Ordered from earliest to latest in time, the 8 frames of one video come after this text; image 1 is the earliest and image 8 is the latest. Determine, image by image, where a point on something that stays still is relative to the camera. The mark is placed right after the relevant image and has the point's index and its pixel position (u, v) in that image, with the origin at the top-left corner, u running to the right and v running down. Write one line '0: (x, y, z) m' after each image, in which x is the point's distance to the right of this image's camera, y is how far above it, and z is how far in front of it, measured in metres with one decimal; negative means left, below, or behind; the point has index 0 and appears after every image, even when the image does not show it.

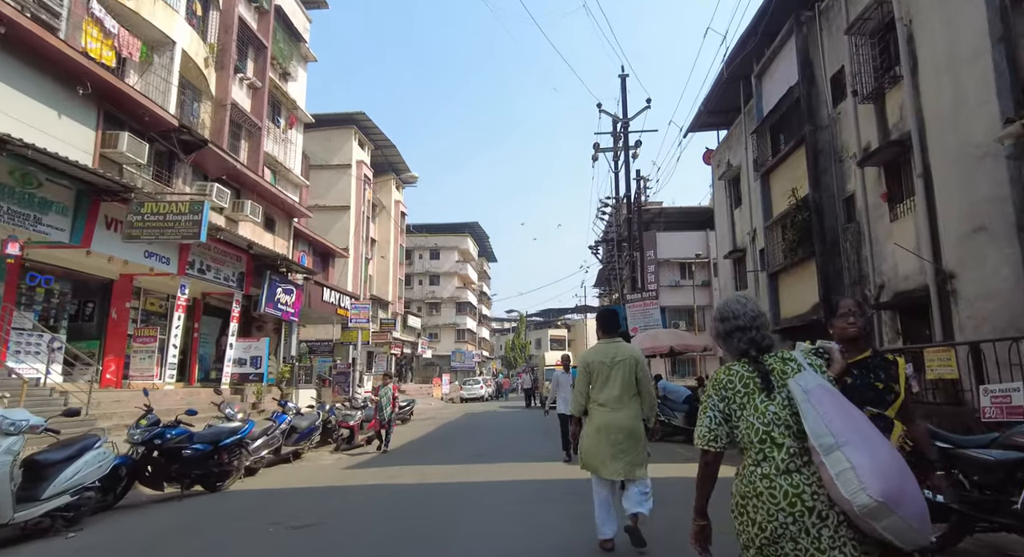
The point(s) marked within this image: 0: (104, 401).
0: (-7.7, -2.3, +11.2) m
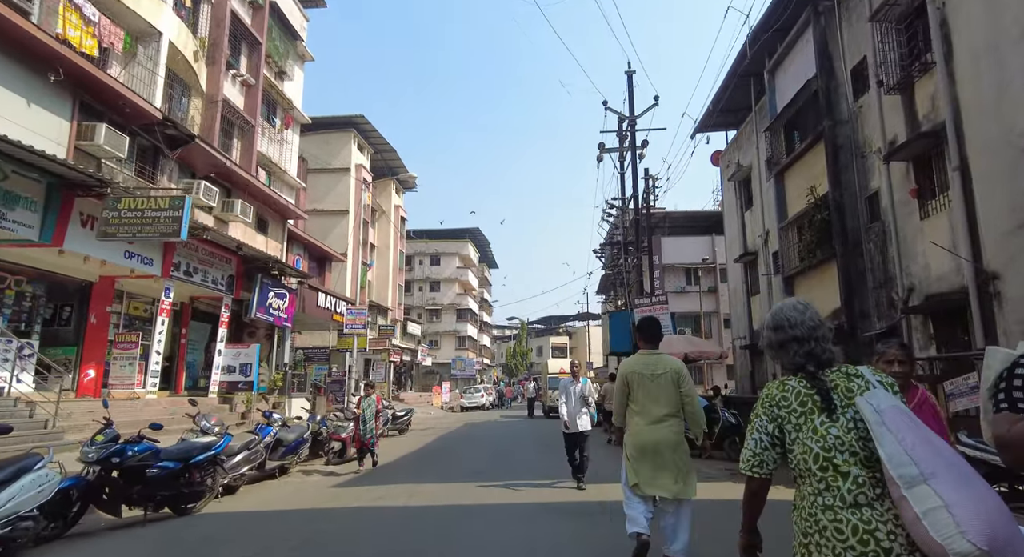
0: (-7.7, -2.3, +10.4) m
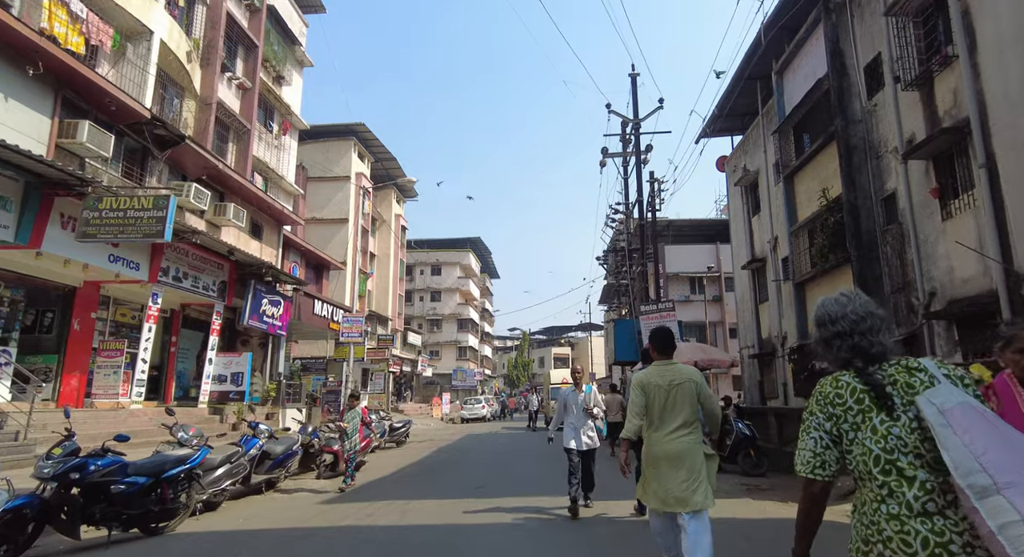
0: (-7.6, -2.4, +9.9) m
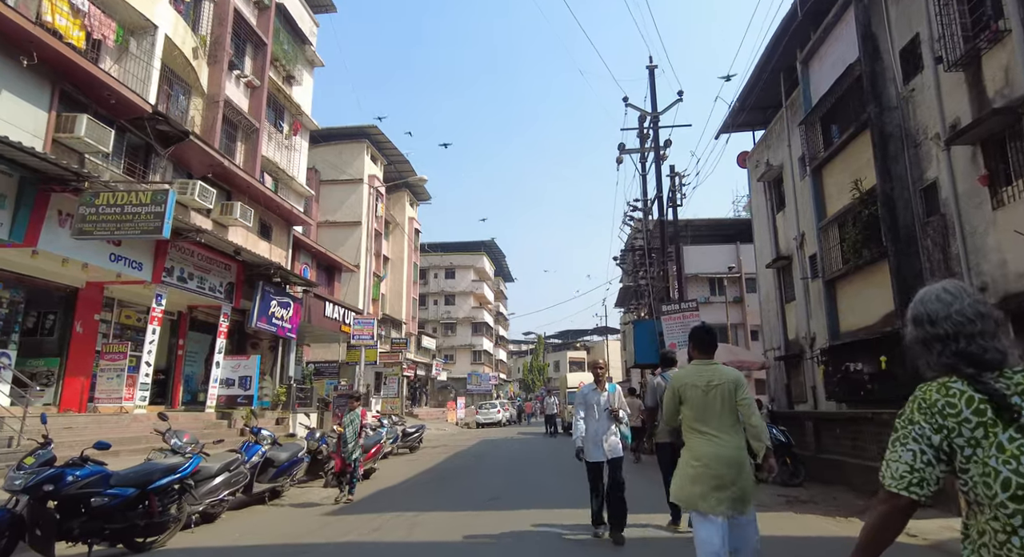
0: (-7.4, -2.4, +9.5) m
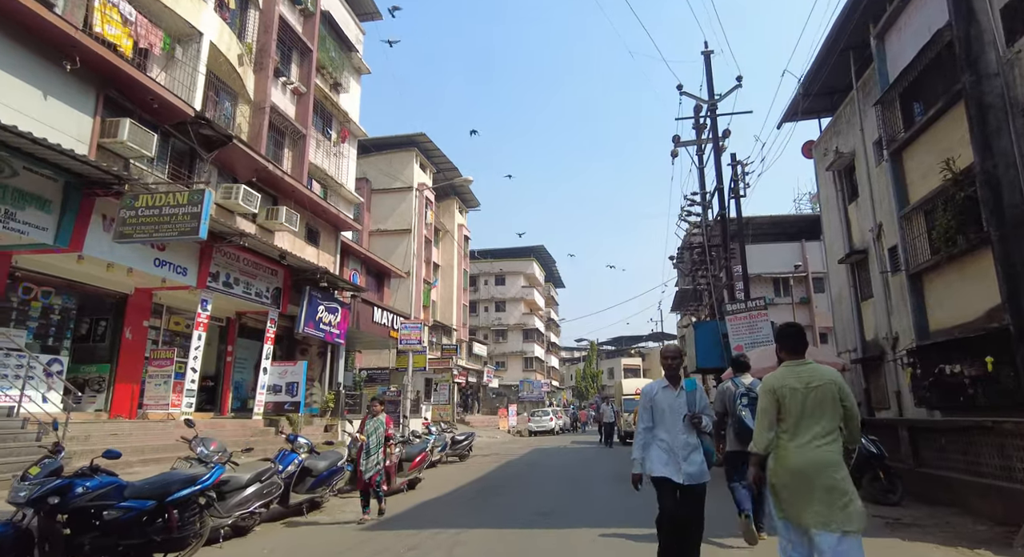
0: (-6.6, -2.5, +9.4) m
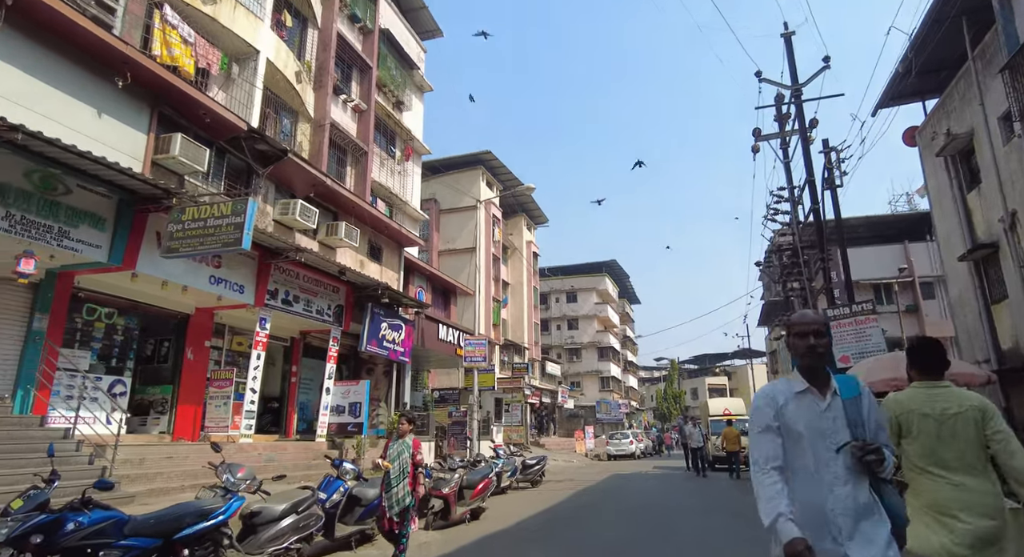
0: (-5.5, -2.7, +9.1) m
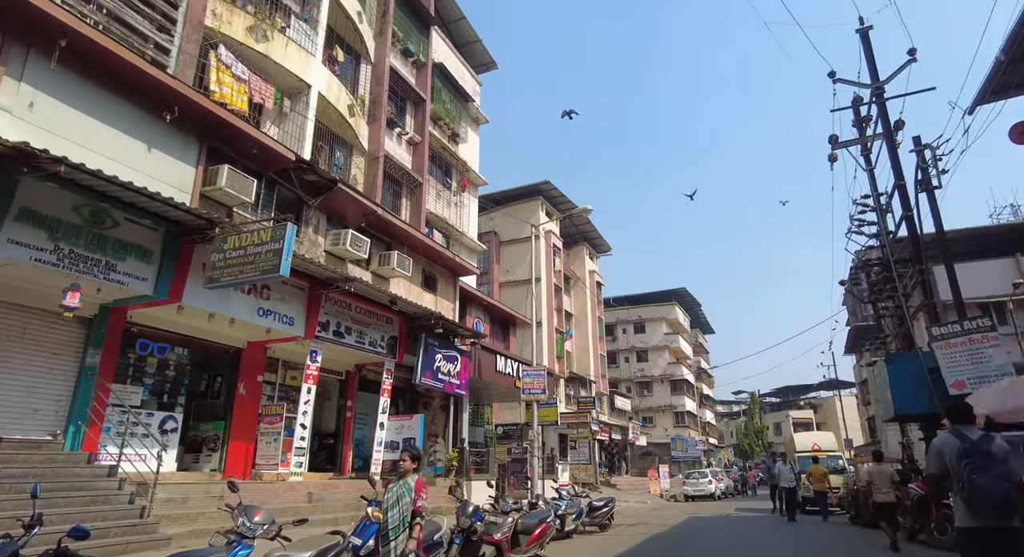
0: (-4.7, -3.2, +8.8) m
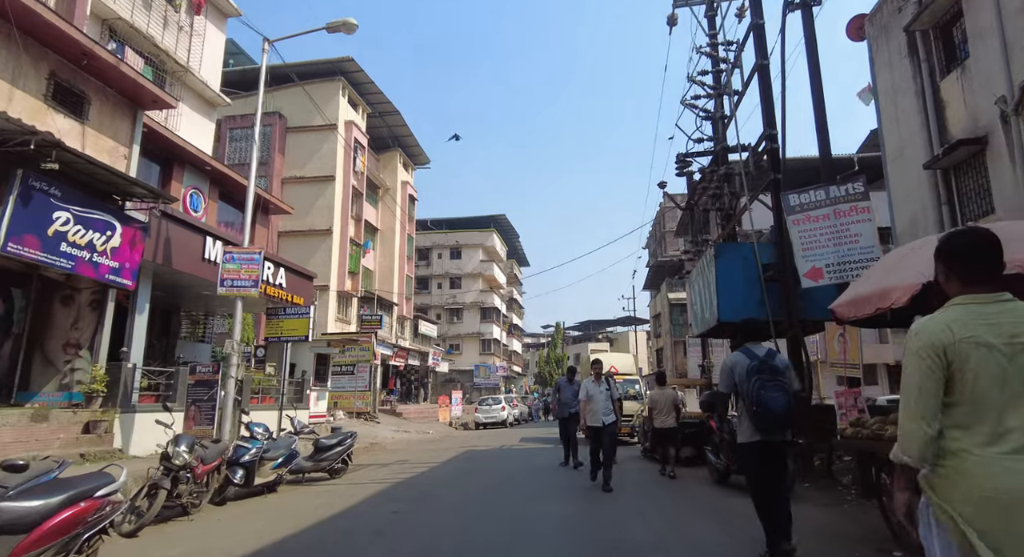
0: (-7.9, -0.9, +2.6) m
